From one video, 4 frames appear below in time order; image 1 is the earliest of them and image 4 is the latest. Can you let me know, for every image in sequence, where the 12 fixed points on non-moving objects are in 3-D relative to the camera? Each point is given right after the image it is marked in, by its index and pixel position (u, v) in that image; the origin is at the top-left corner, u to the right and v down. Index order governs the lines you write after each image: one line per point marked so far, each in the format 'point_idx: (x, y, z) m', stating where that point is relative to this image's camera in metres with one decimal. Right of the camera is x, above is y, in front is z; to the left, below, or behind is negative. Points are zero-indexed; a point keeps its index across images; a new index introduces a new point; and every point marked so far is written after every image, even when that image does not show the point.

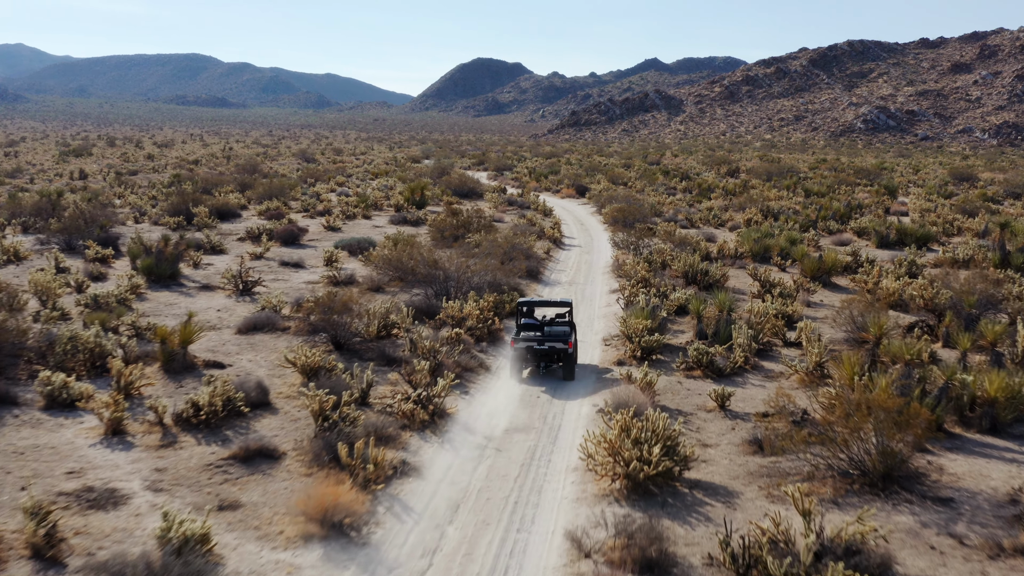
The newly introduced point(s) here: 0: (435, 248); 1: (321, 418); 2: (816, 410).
0: (-1.5, +0.7, +19.6) m
1: (-1.5, -1.0, +8.2) m
2: (+2.6, -1.1, +8.9) m
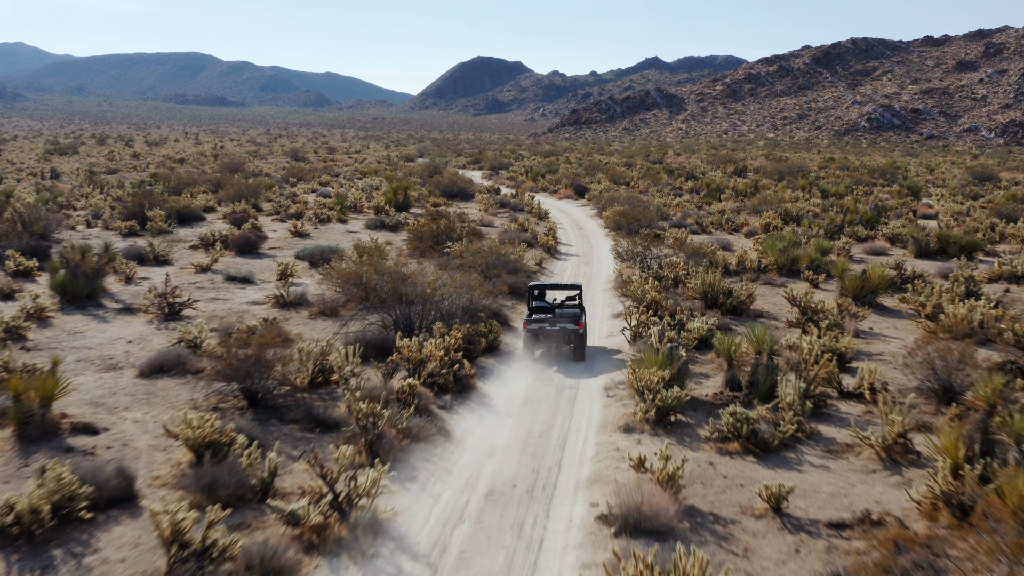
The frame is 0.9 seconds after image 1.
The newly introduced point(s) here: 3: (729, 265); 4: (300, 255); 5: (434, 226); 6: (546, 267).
0: (-1.7, +0.4, +16.8) m
1: (-1.8, -1.3, +5.4) m
2: (+2.4, -1.4, +6.1) m
3: (+3.5, +0.4, +16.8) m
4: (-3.8, +0.6, +18.2) m
5: (-1.4, +1.2, +18.8) m
6: (+0.6, +0.4, +18.0) m
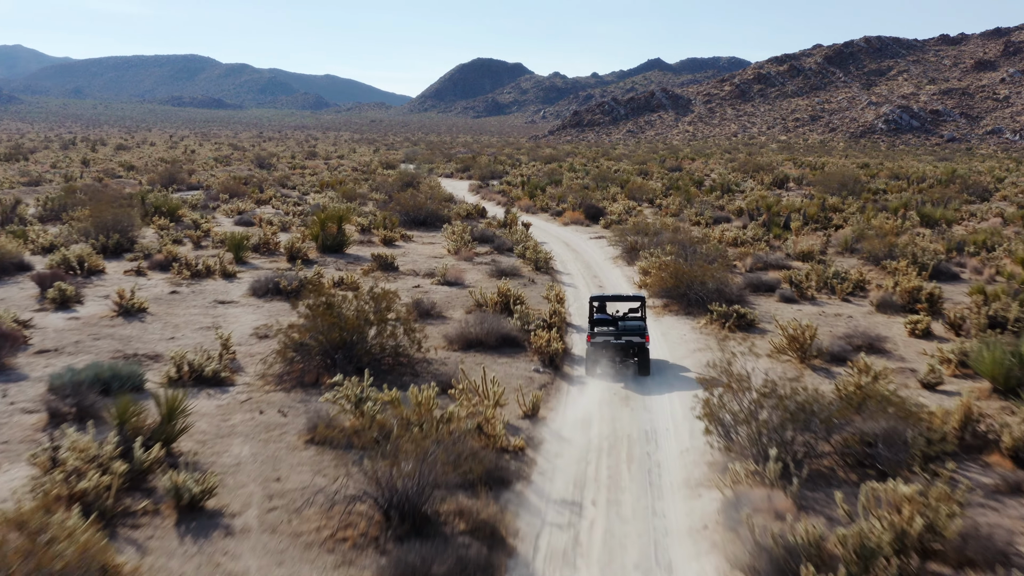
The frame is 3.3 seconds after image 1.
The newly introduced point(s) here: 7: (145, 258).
0: (-2.0, -1.0, +7.7) m
1: (-2.1, -2.8, -3.8) m
2: (+2.1, -2.8, -3.0) m
3: (+3.2, -1.1, +7.6) m
4: (-4.1, -0.9, +9.1) m
5: (-1.7, -0.3, +9.7) m
6: (+0.3, -1.1, +8.9) m
7: (-6.5, +0.6, +18.3) m
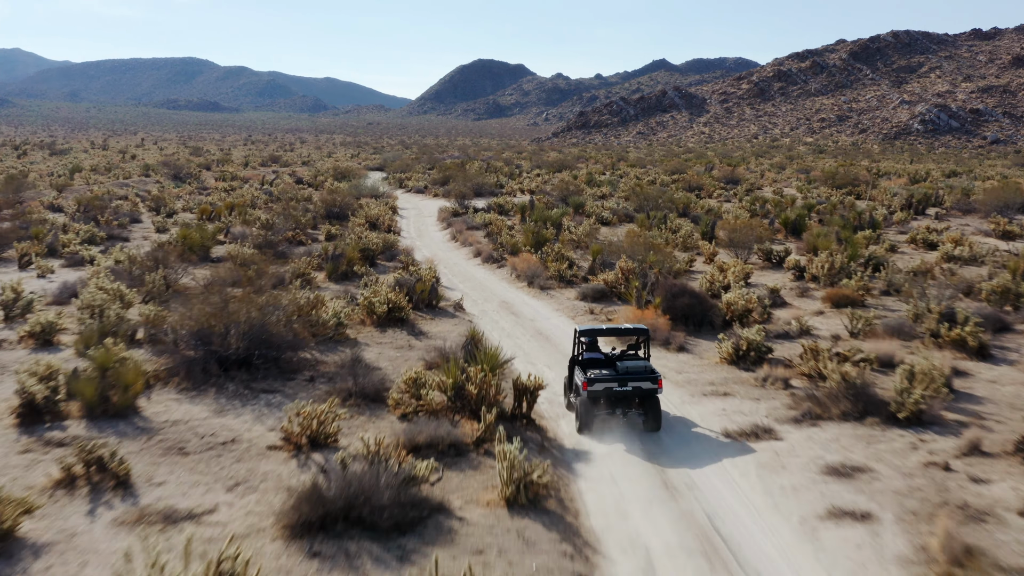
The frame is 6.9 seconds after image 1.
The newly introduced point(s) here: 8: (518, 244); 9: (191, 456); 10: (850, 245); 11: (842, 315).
0: (-2.2, -3.1, -7.3) m
1: (-2.3, -4.8, -18.8) m
2: (+1.8, -4.9, -18.0) m
3: (+3.0, -3.1, -7.4) m
4: (-4.3, -3.0, -5.9) m
5: (-1.9, -2.4, -5.3) m
6: (+0.1, -3.2, -6.2) m
7: (-6.7, -1.6, +3.3) m
8: (+0.2, +0.8, +18.7) m
9: (-2.1, -1.1, +6.8) m
10: (+5.5, +0.7, +16.5) m
11: (+3.8, -0.1, +12.0) m
